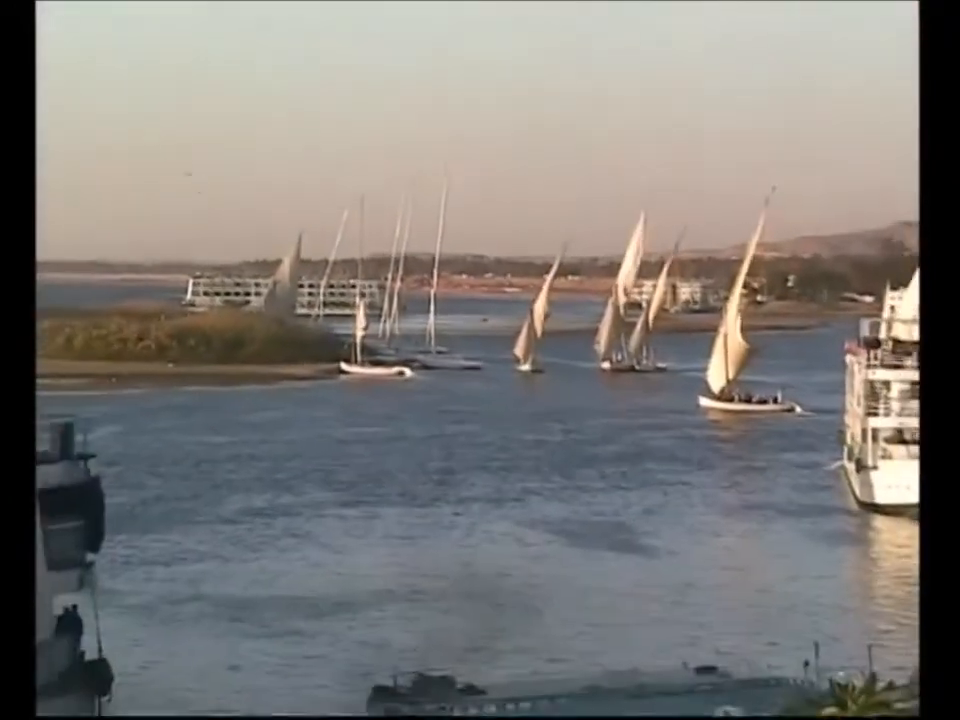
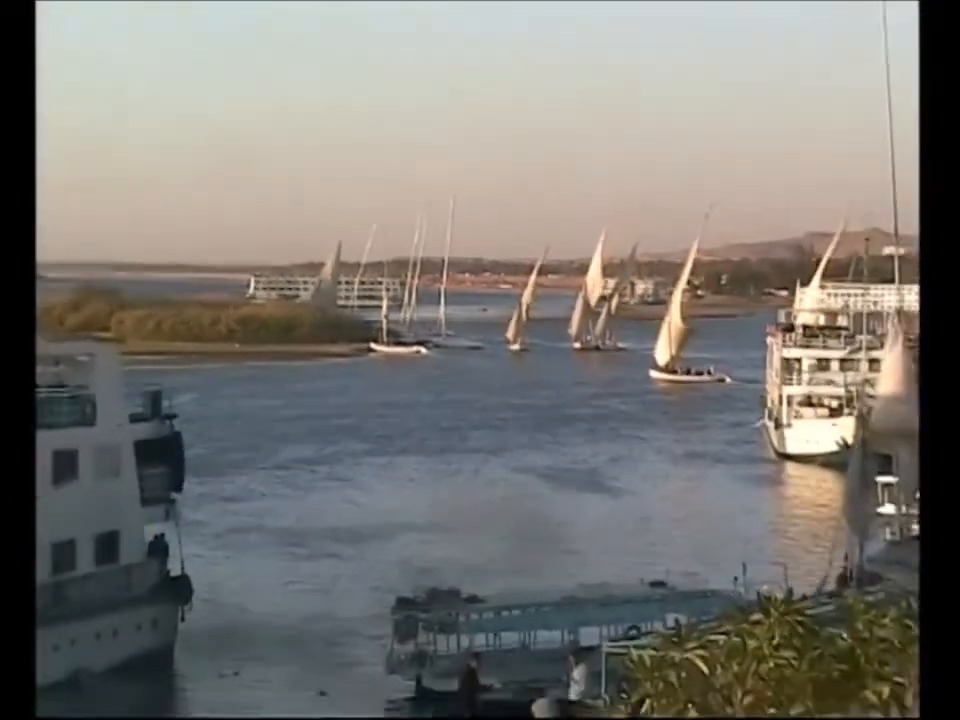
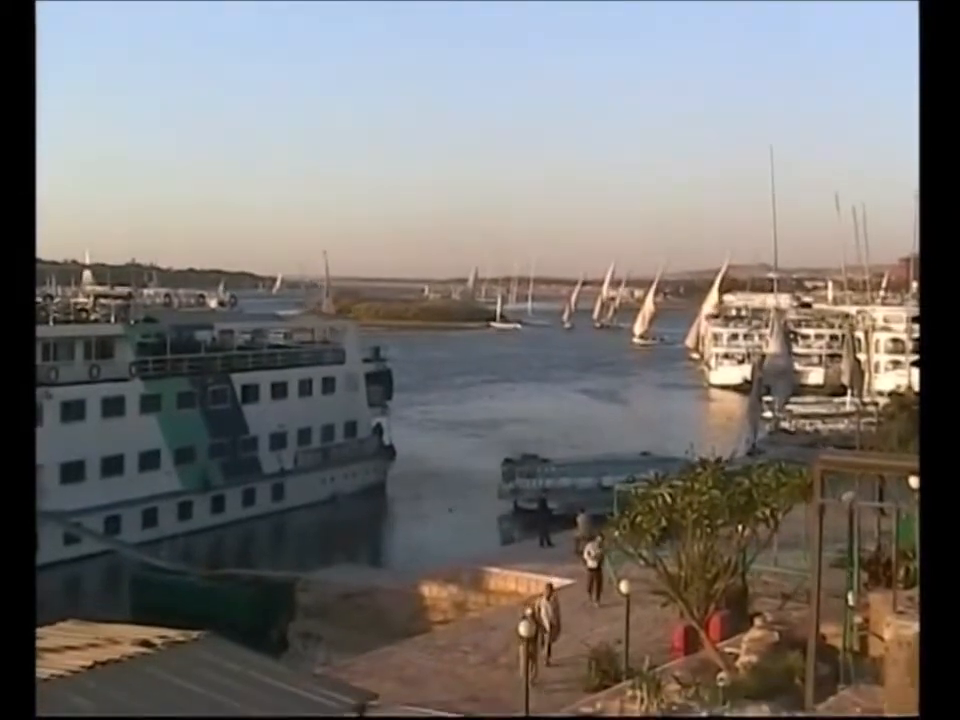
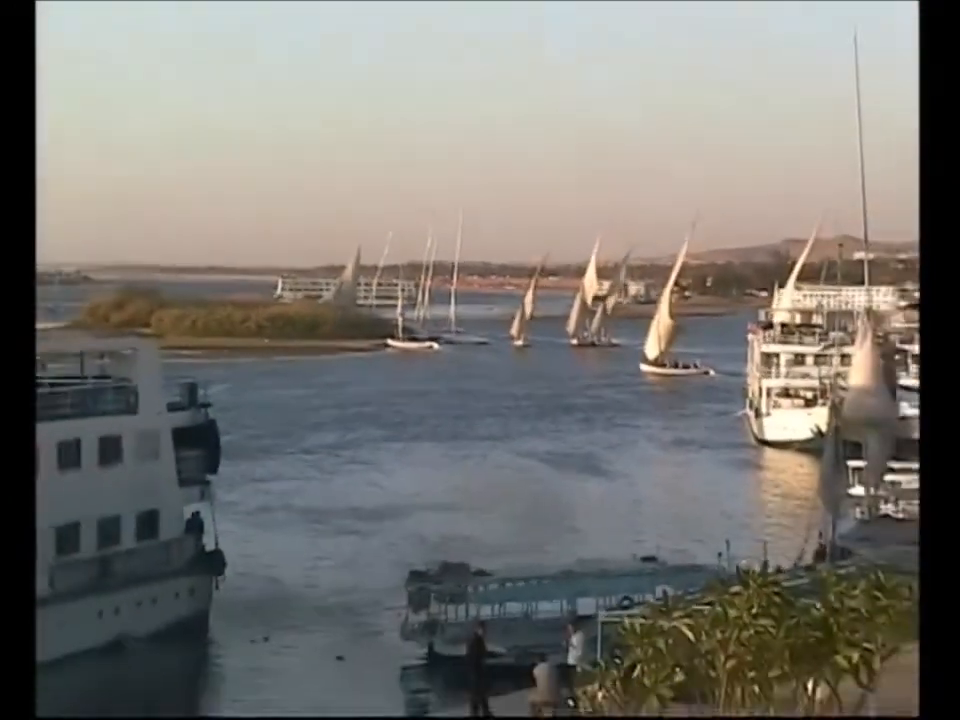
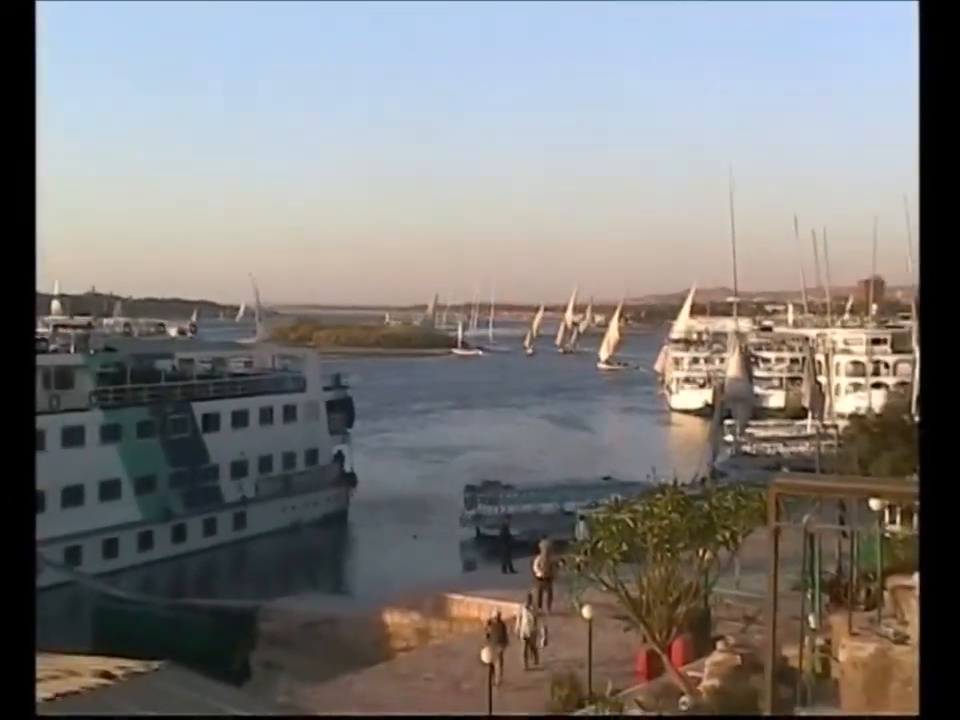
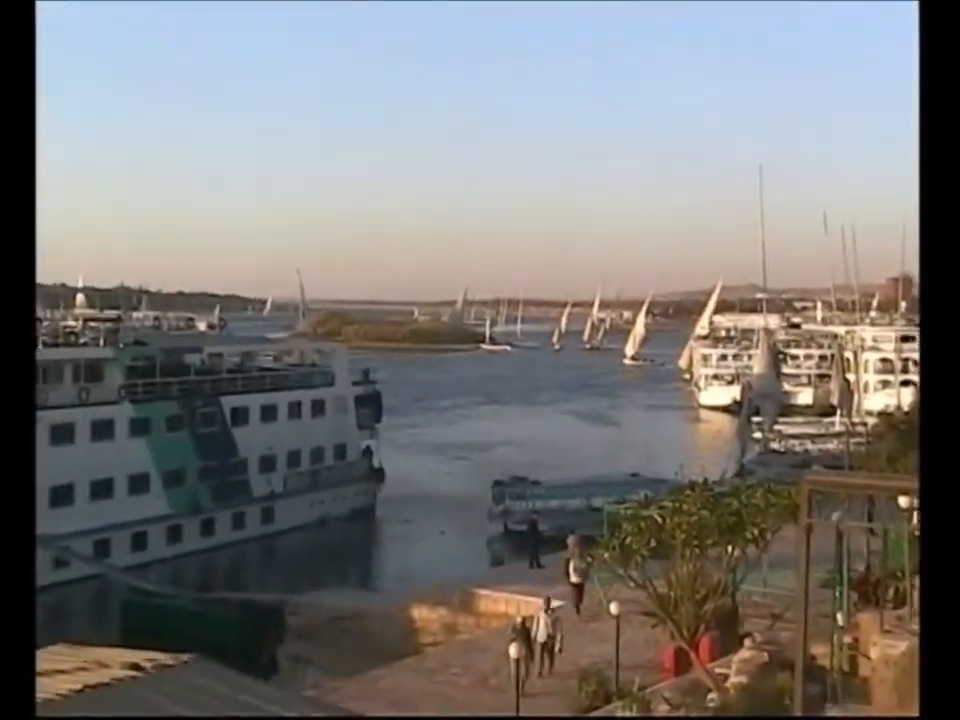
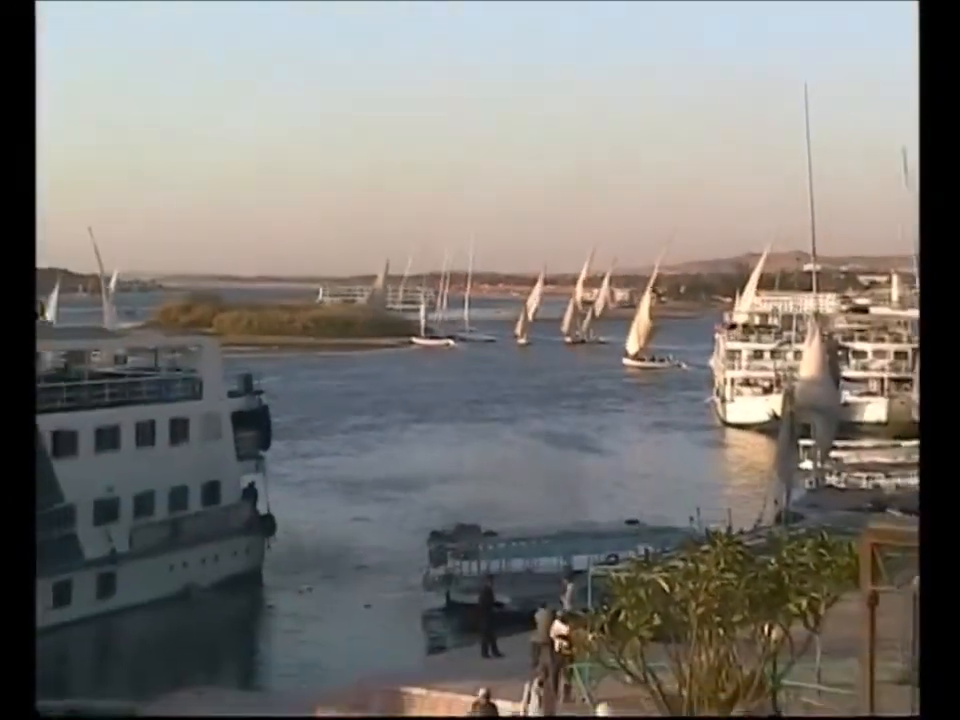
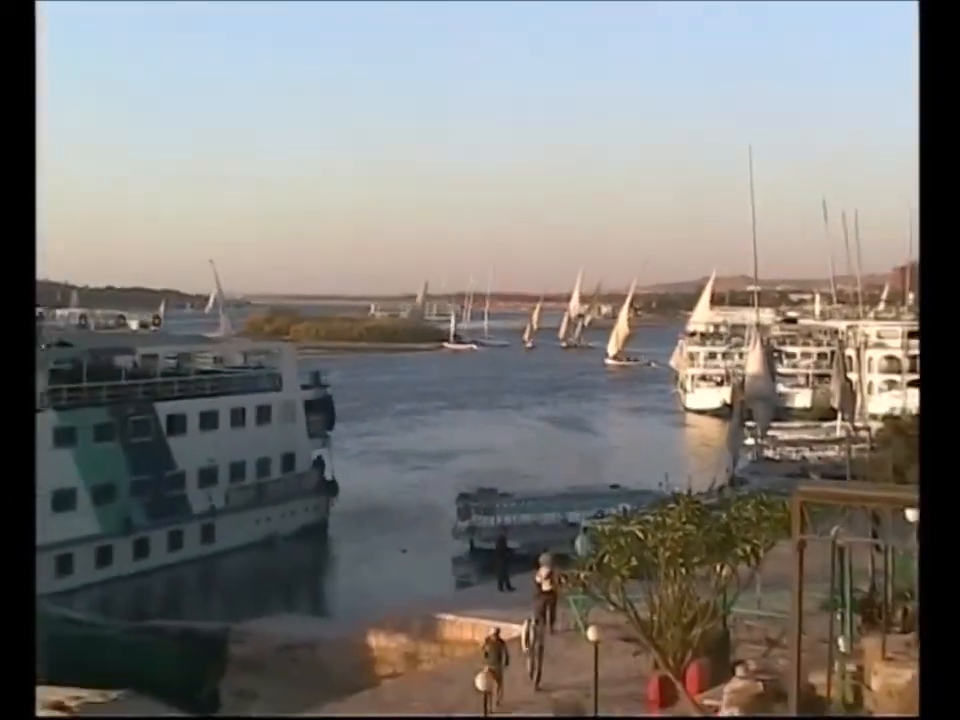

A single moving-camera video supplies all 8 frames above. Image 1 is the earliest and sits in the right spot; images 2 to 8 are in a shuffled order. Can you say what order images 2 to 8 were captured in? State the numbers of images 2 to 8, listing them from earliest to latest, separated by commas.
2, 4, 7, 8, 5, 6, 3
